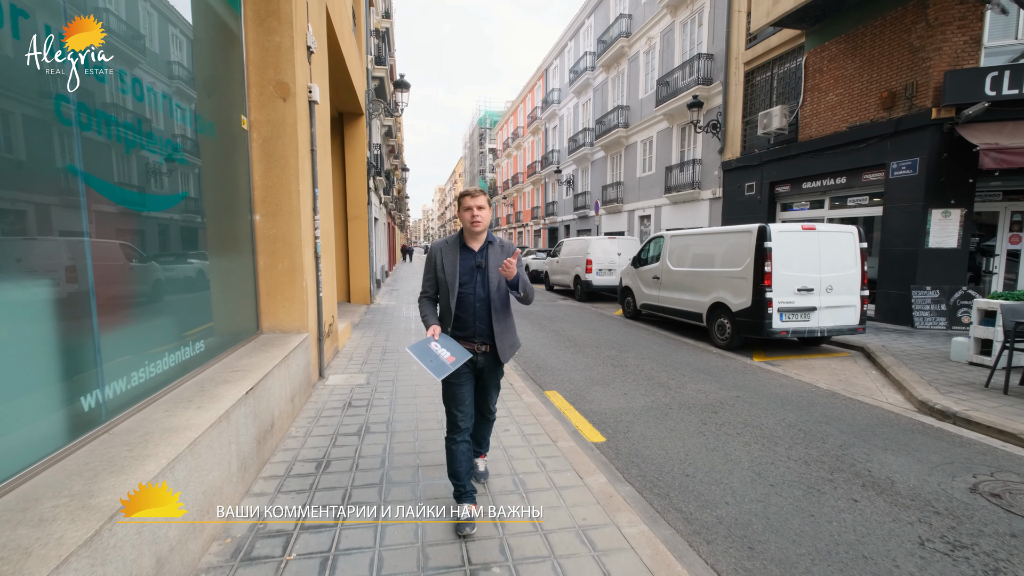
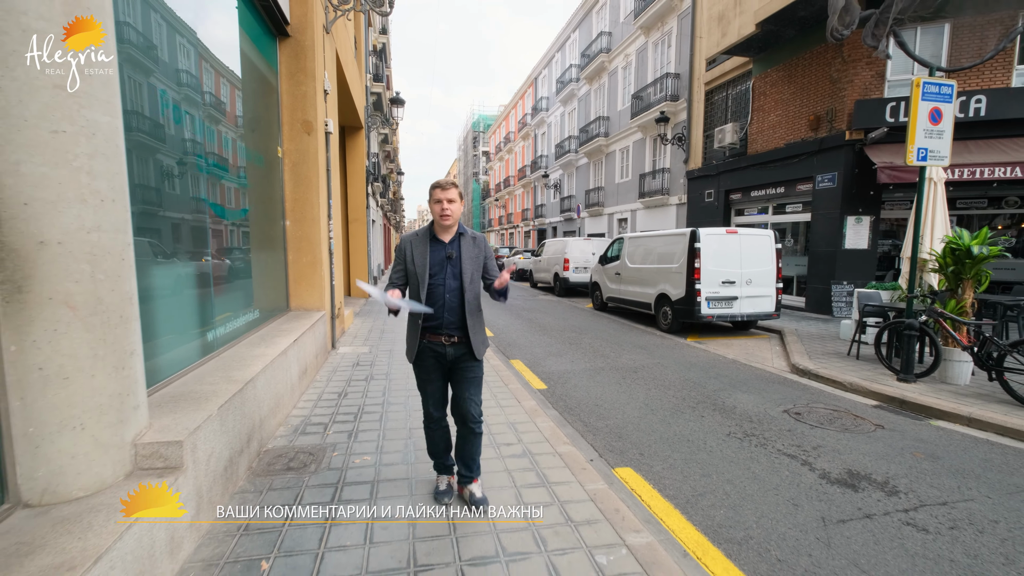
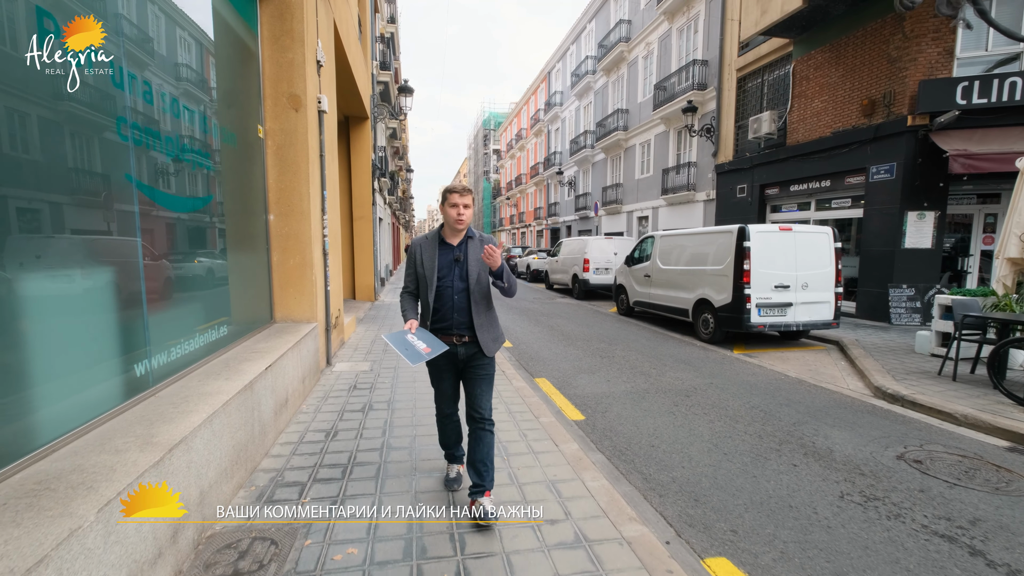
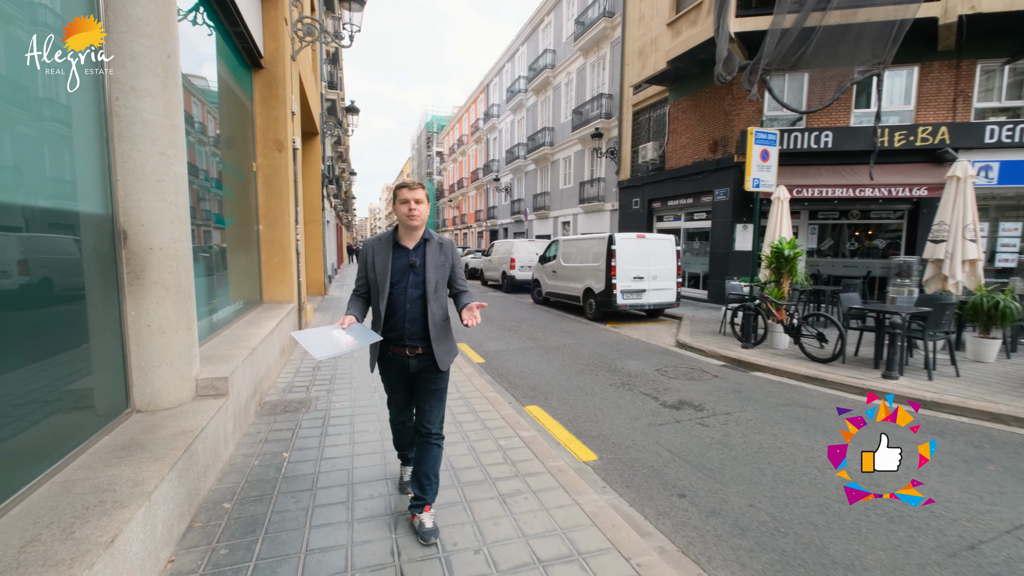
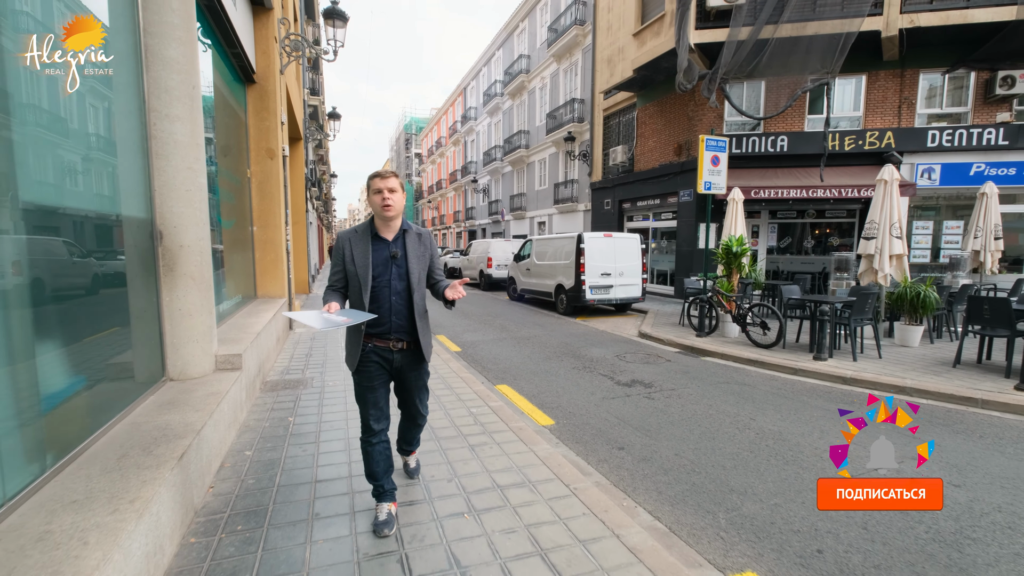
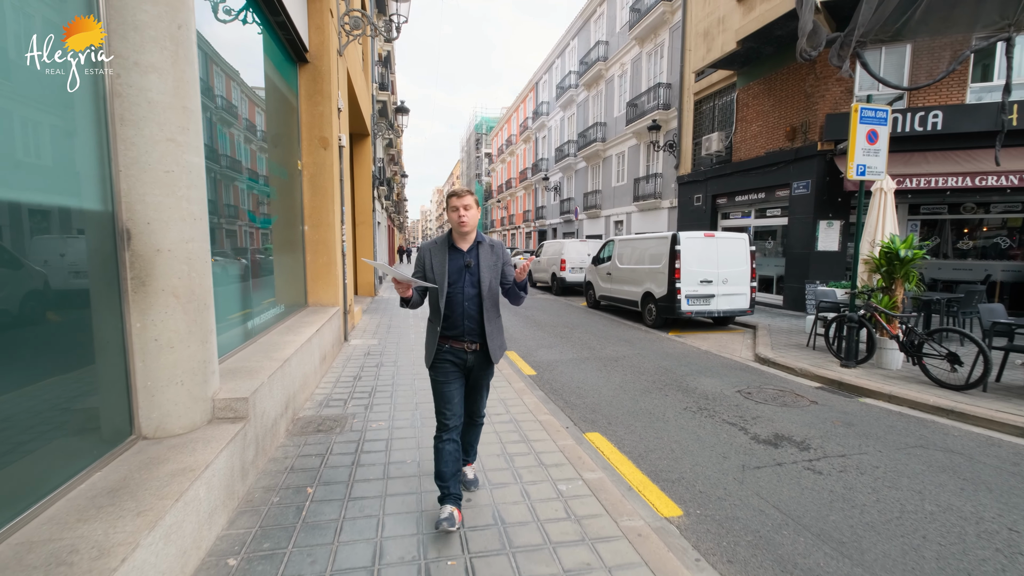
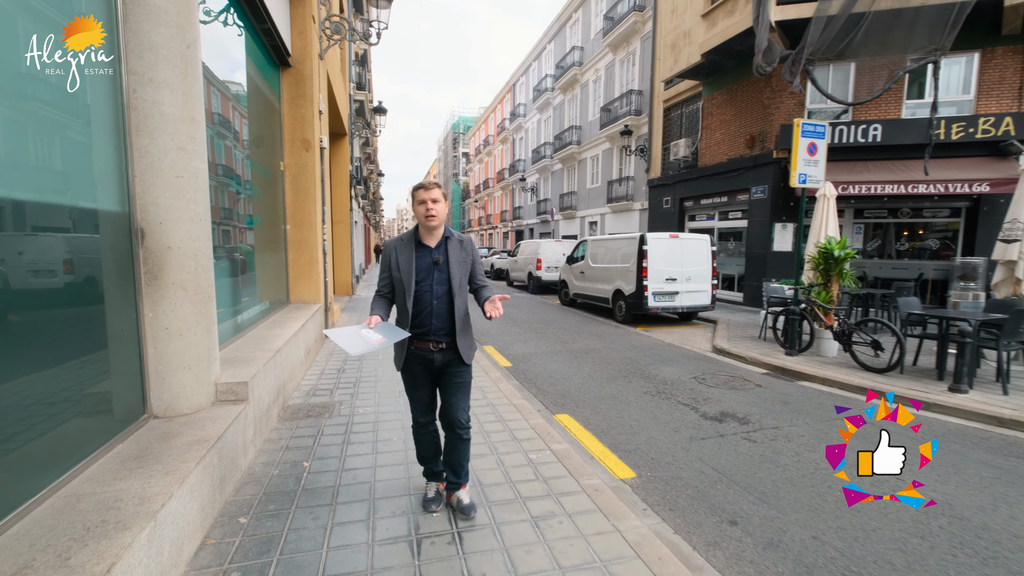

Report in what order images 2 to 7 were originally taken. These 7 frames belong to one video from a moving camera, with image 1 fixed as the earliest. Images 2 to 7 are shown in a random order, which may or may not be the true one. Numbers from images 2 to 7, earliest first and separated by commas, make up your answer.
3, 2, 6, 7, 4, 5
